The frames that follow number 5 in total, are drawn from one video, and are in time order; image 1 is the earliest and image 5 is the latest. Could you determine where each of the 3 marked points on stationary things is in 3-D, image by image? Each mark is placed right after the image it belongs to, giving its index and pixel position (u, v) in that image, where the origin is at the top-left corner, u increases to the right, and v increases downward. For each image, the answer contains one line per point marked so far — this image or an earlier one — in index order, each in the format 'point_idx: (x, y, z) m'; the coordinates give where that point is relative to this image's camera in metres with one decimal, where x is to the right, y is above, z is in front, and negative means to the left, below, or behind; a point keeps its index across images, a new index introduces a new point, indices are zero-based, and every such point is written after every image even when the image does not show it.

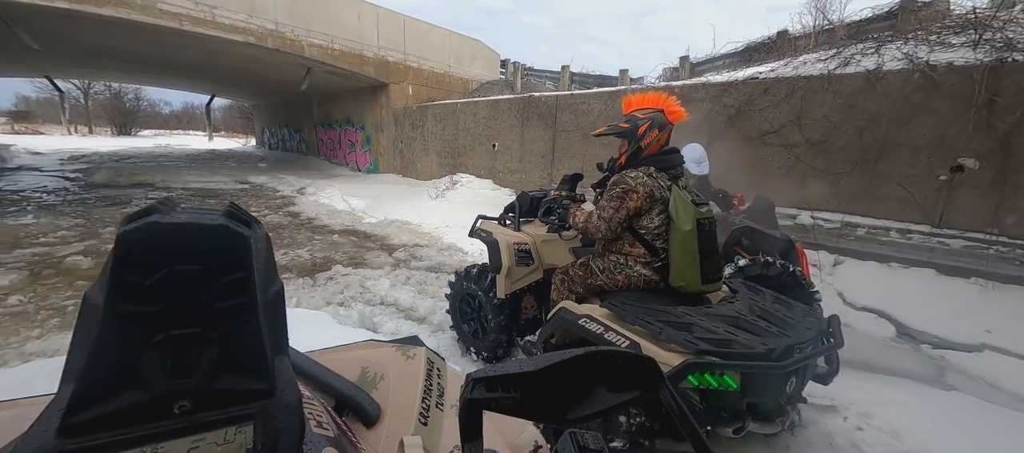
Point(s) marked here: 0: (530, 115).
0: (+0.4, +2.3, +7.8) m
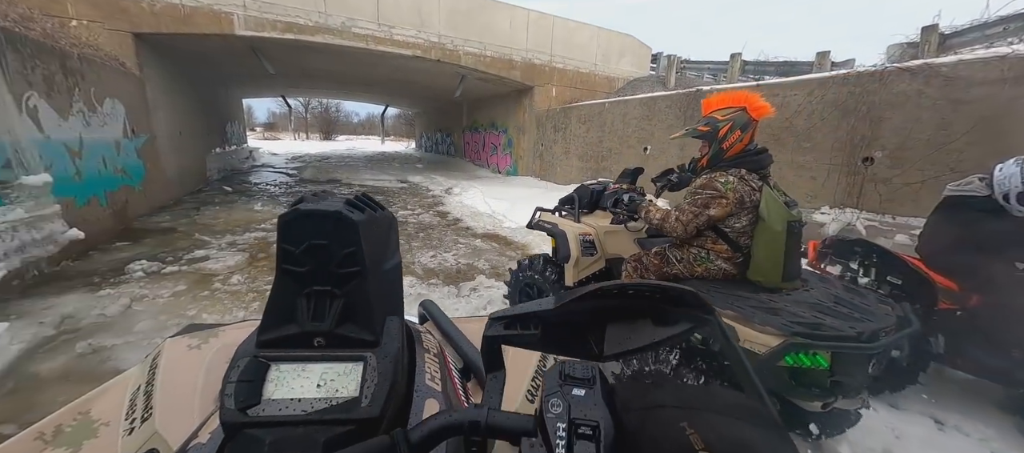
0: (+3.2, +2.0, +6.7) m
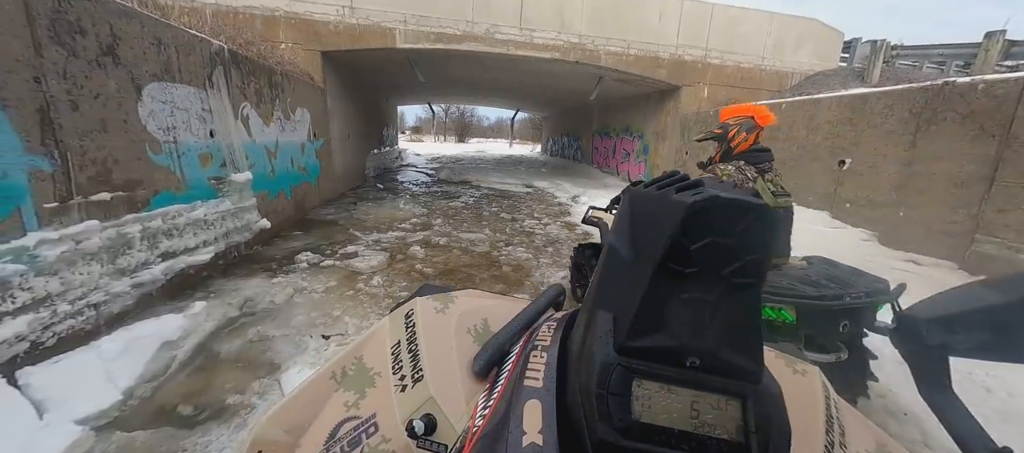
0: (+5.3, +1.4, +4.8) m
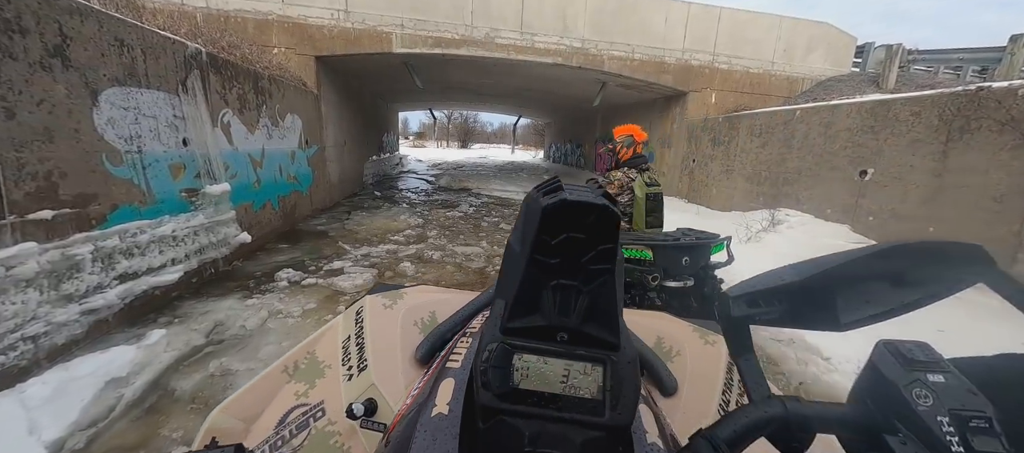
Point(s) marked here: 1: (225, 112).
0: (+5.3, +1.2, +4.4) m
1: (-3.7, +1.5, +4.9) m
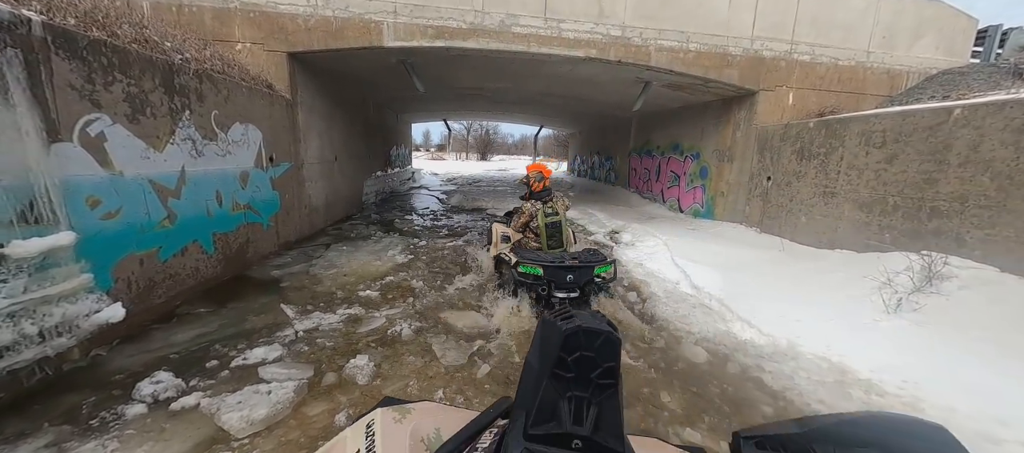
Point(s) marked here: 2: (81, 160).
0: (+5.4, +0.6, +2.2) m
1: (-3.6, +0.9, +3.2) m
2: (-3.5, +0.5, +3.1) m
